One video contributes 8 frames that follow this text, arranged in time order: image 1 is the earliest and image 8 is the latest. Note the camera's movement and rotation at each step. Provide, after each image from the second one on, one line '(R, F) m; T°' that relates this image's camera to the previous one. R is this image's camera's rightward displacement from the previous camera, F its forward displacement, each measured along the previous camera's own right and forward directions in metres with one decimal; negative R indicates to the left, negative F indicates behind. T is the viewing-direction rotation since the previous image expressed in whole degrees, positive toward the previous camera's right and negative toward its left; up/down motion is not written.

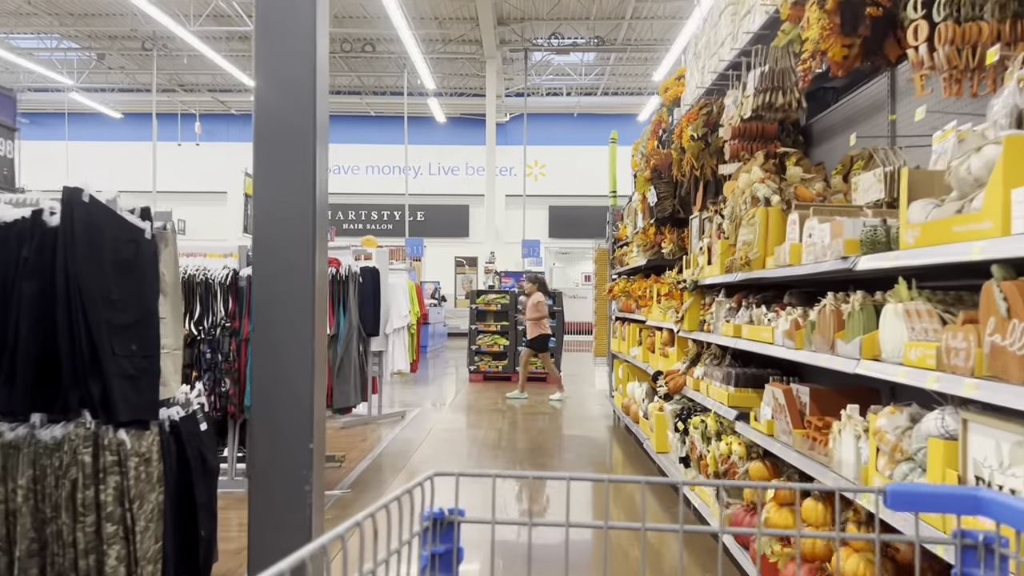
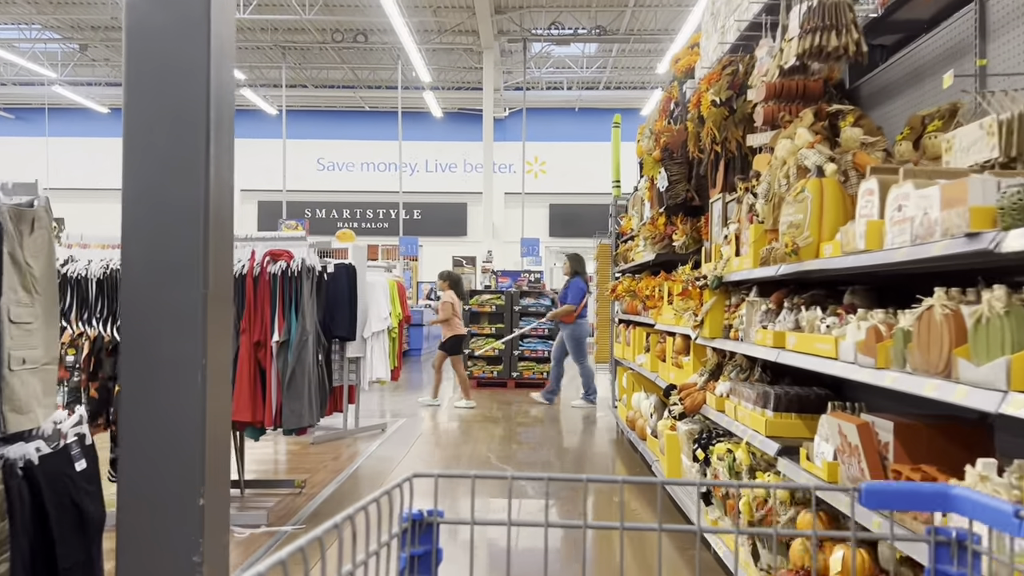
(+0.1, +0.7) m; 0°
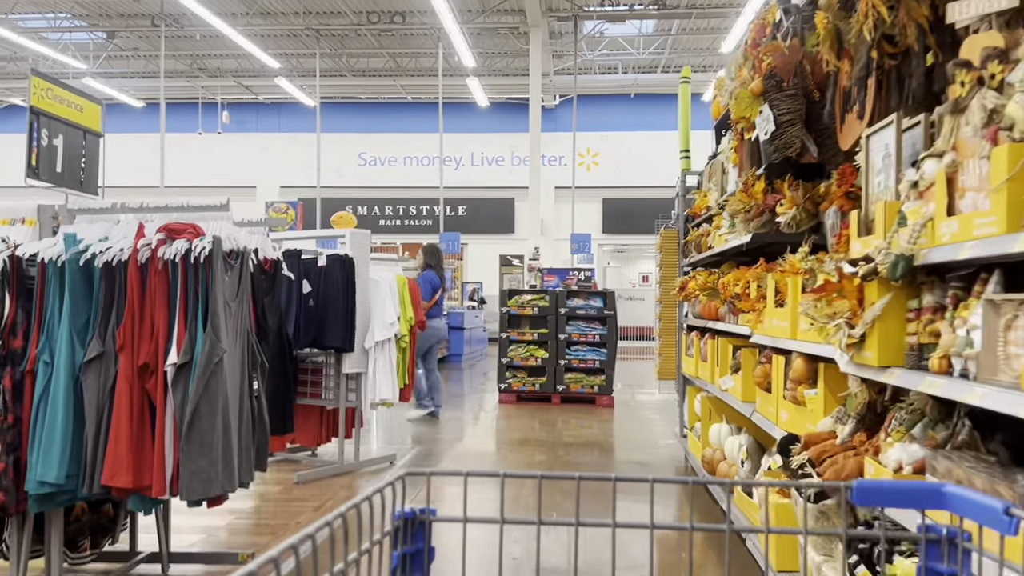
(+0.1, +1.4) m; -4°
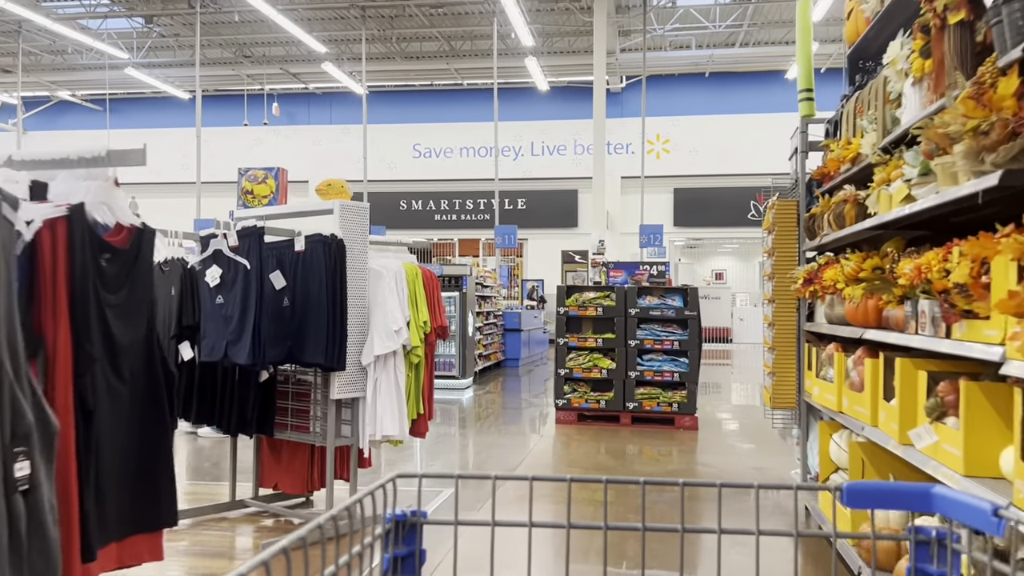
(+0.1, +1.5) m; -4°
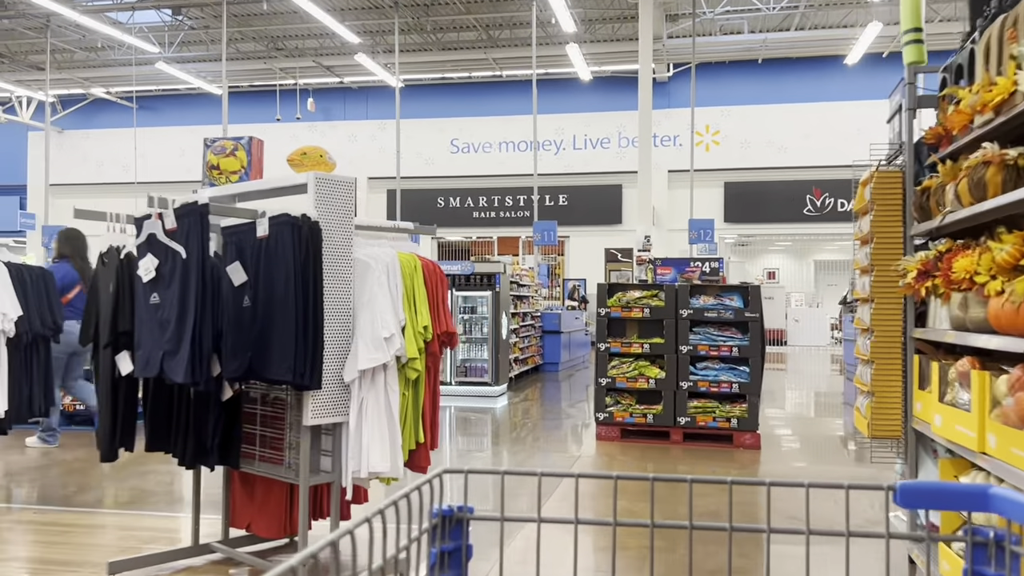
(+0.1, +0.8) m; -3°
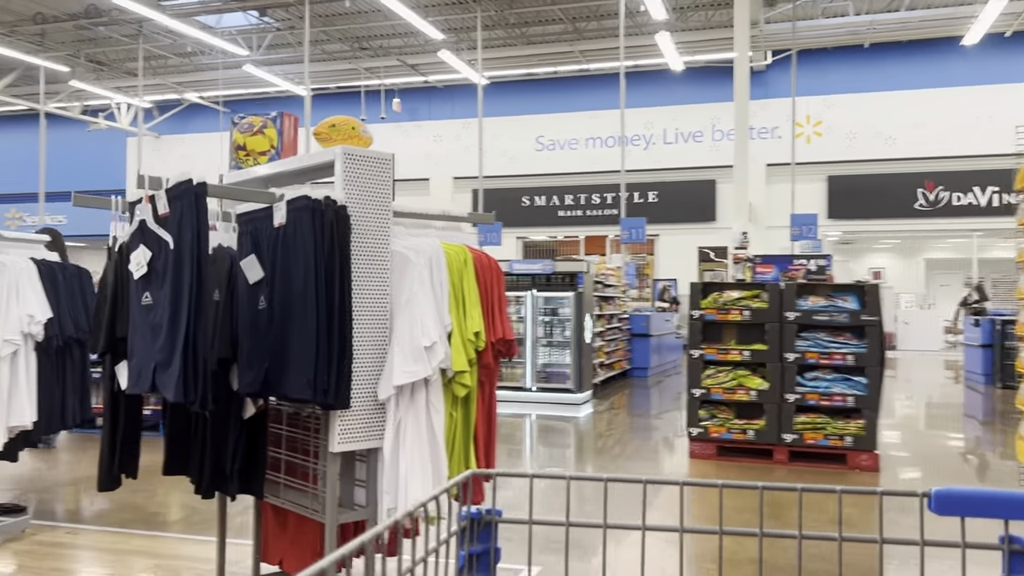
(+0.1, +0.6) m; -6°
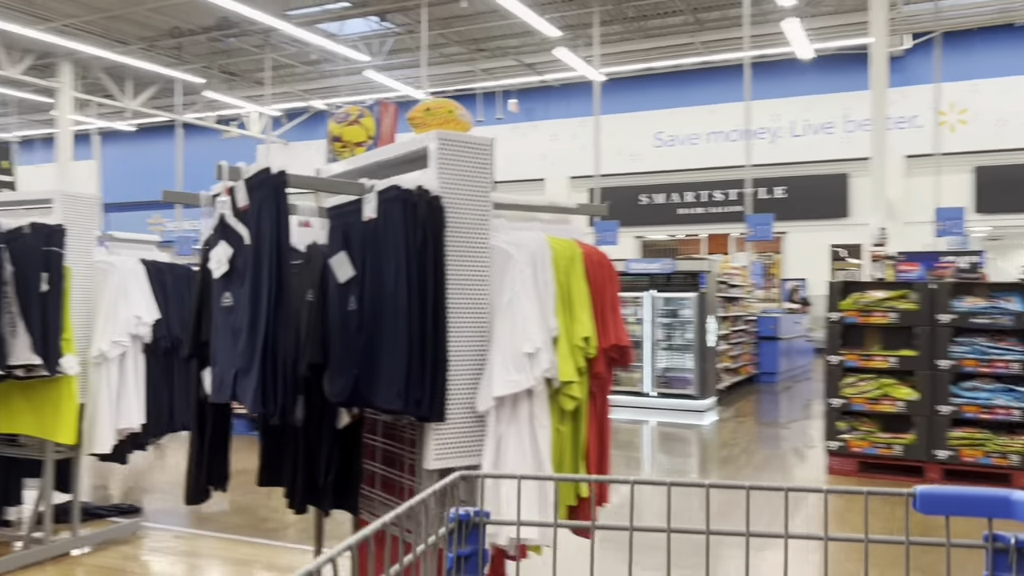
(0.0, +0.3) m; -8°
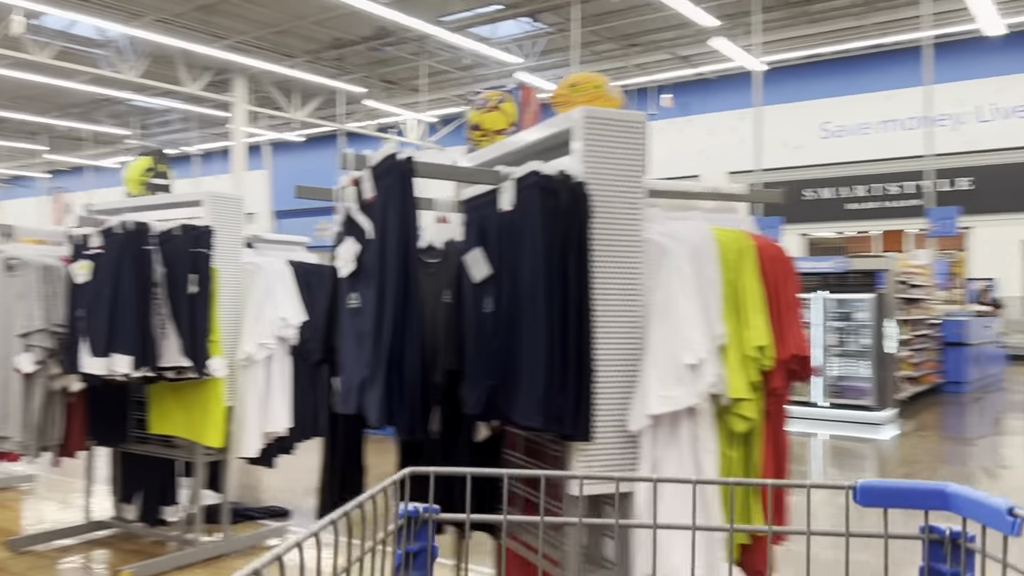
(0.0, +0.3) m; -10°
